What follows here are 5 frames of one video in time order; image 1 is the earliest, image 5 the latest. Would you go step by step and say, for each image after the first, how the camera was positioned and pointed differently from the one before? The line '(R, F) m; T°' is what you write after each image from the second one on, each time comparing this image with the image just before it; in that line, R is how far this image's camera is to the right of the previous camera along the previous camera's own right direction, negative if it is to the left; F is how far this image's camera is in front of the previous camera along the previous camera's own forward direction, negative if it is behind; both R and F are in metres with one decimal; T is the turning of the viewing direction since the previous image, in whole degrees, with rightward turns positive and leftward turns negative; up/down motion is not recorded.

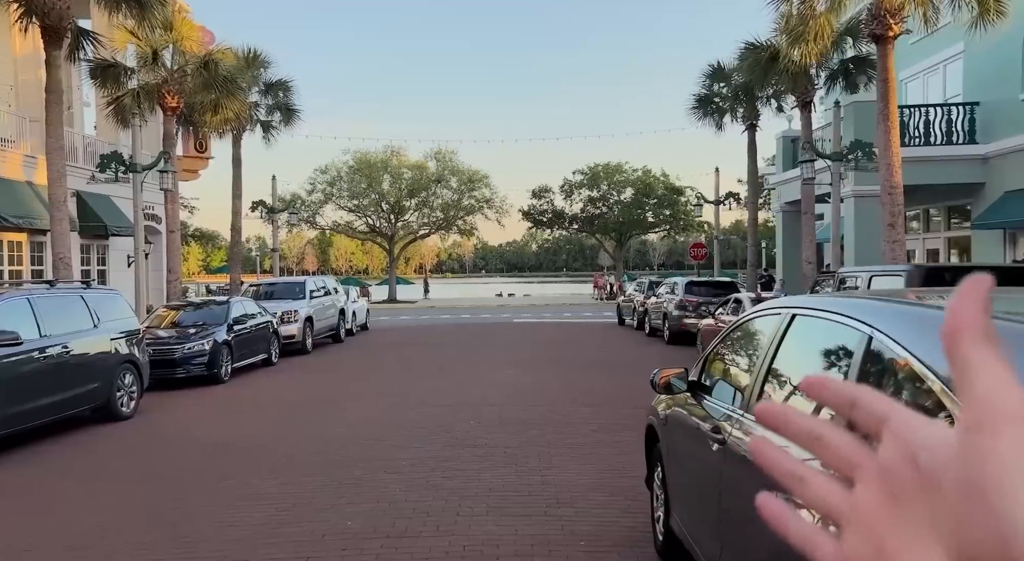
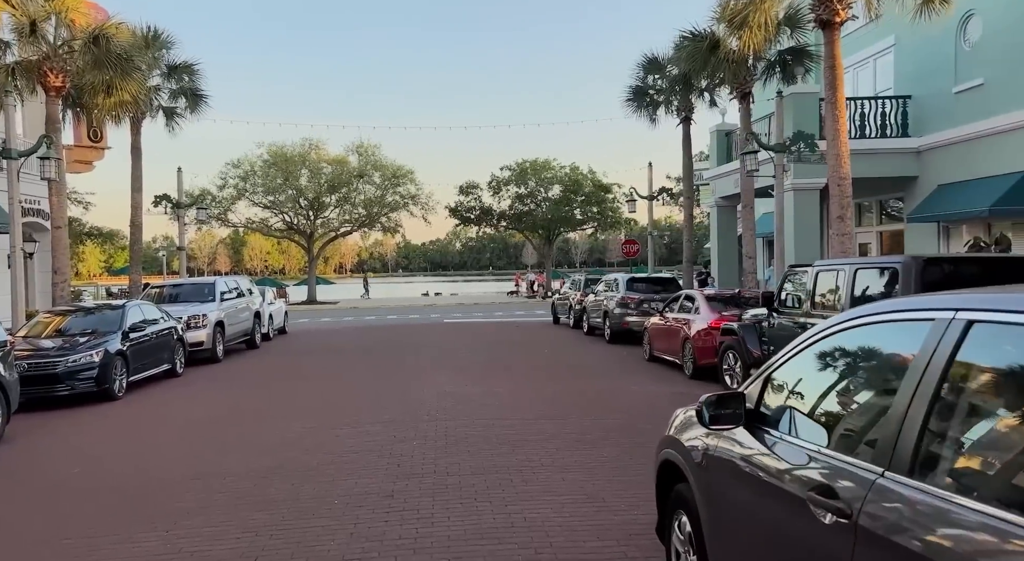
(-0.2, +1.1) m; +5°
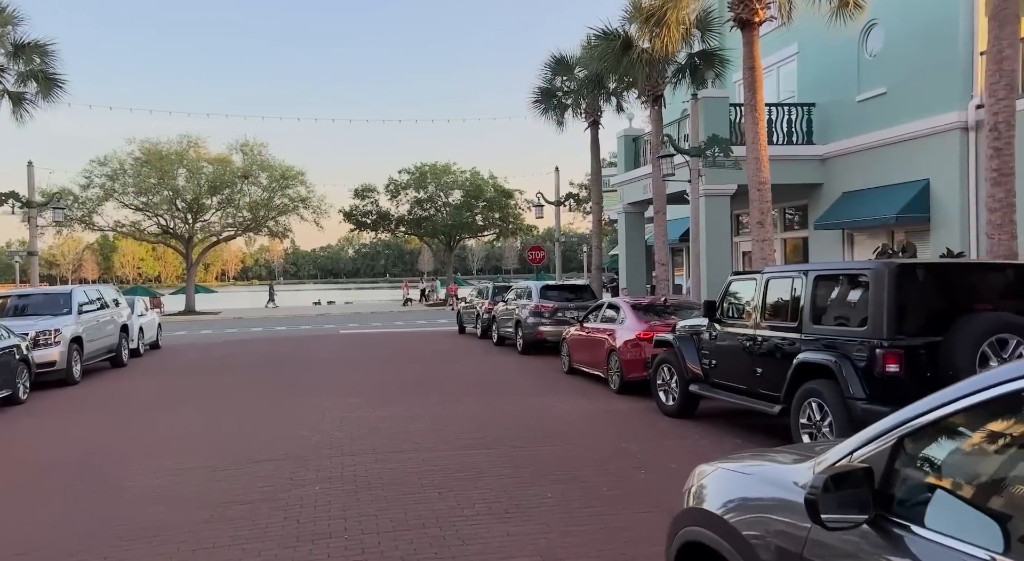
(-0.2, +1.2) m; +7°
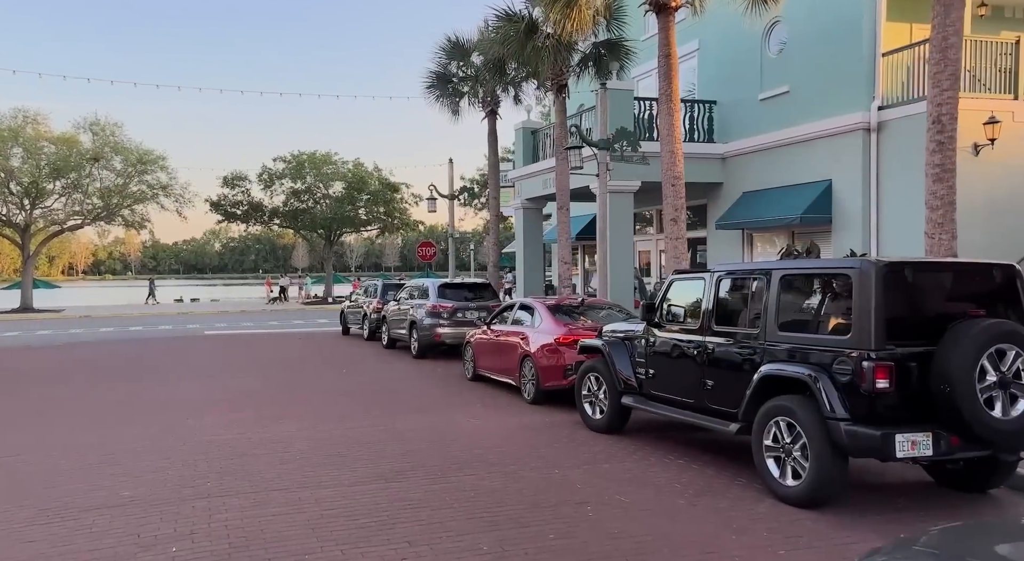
(-0.3, +1.4) m; +8°
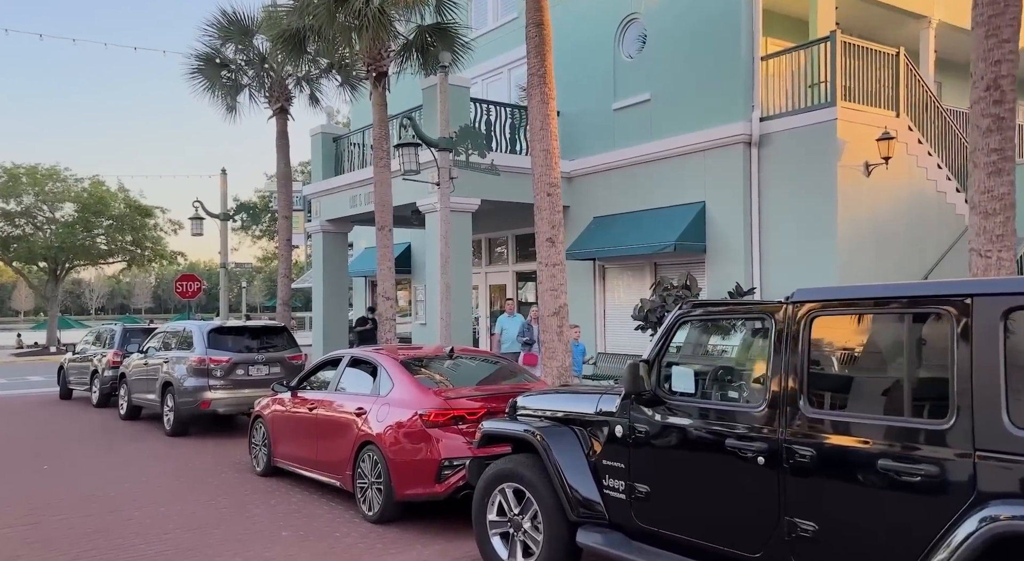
(-0.5, +4.2) m; +15°
